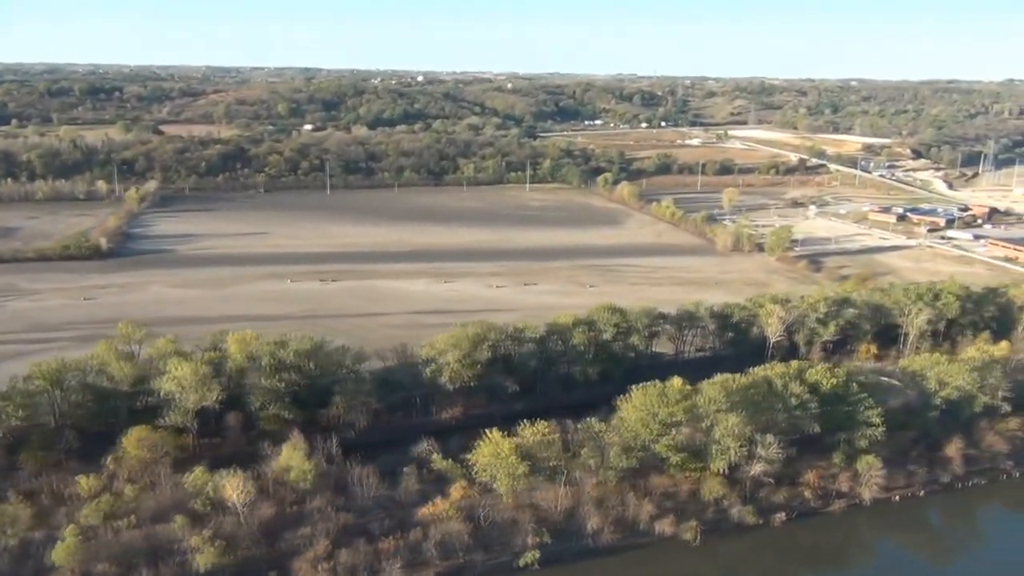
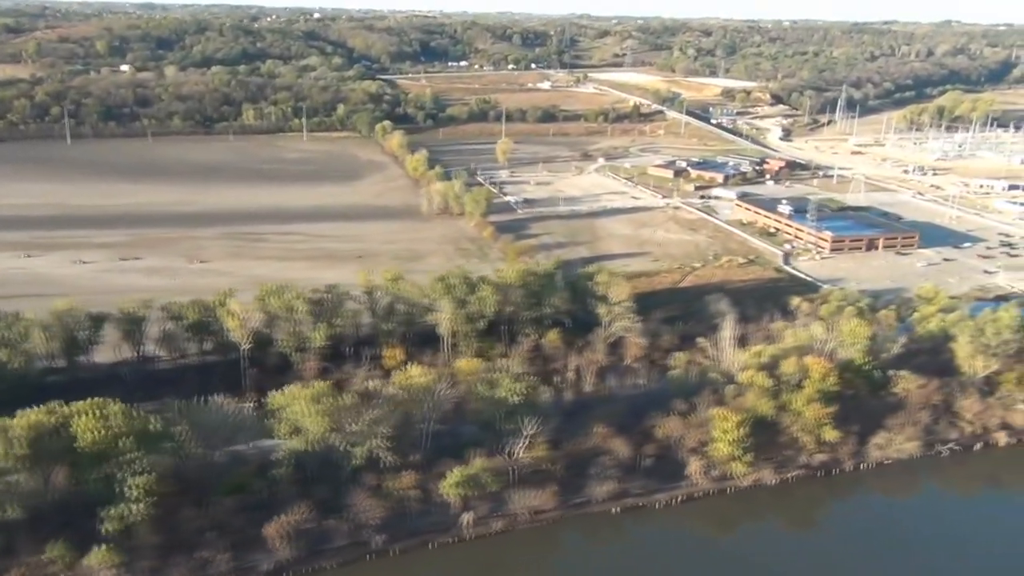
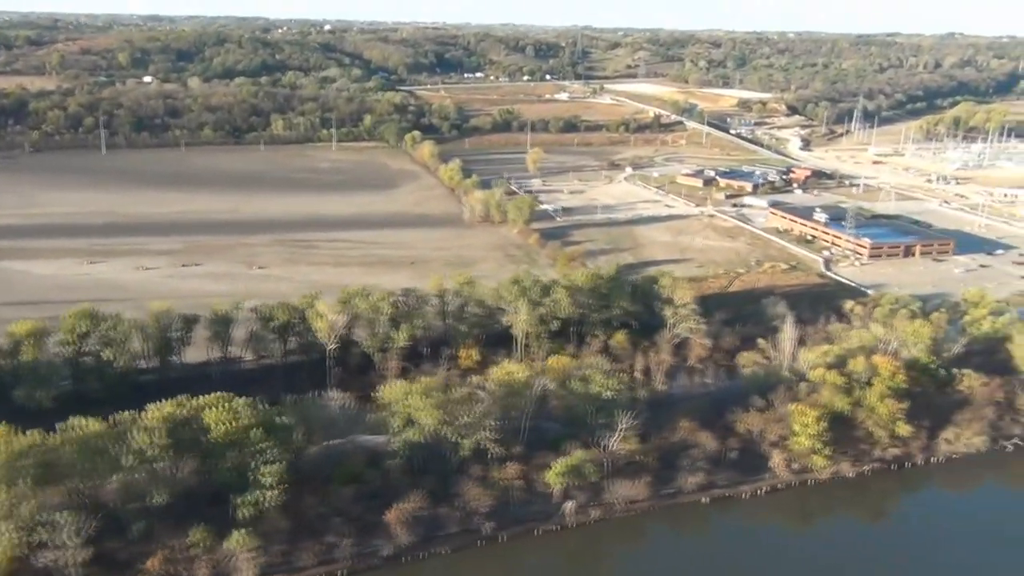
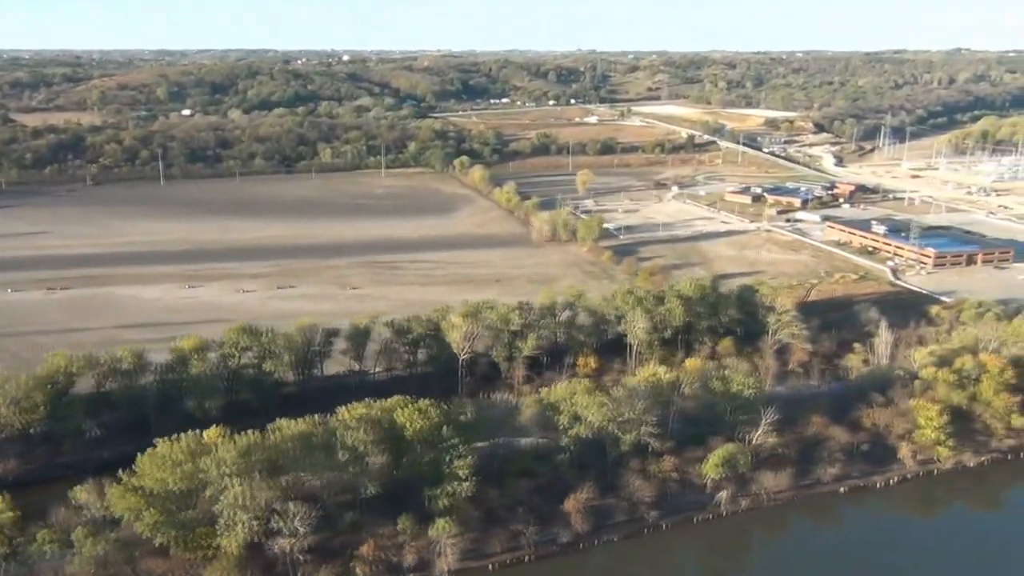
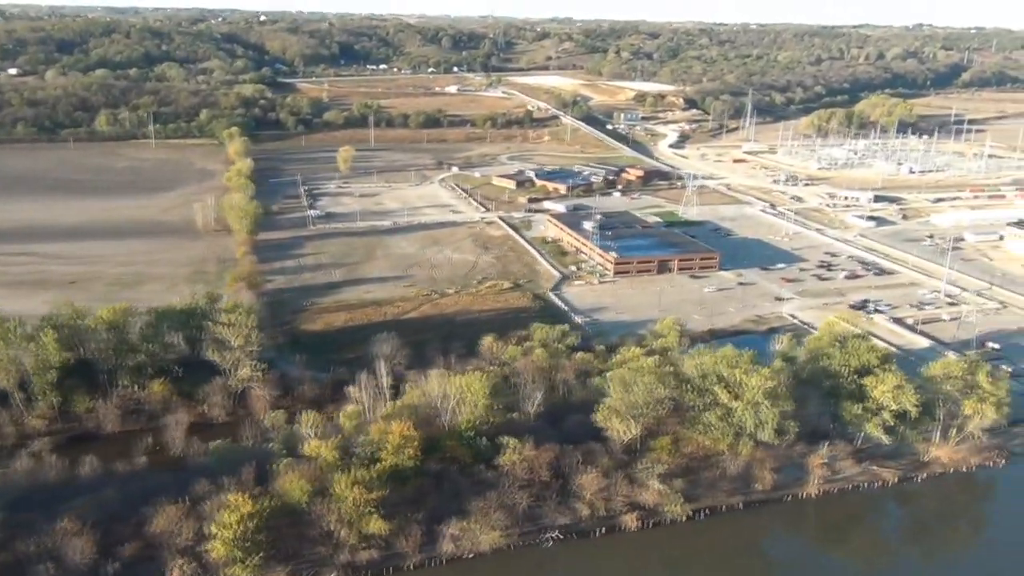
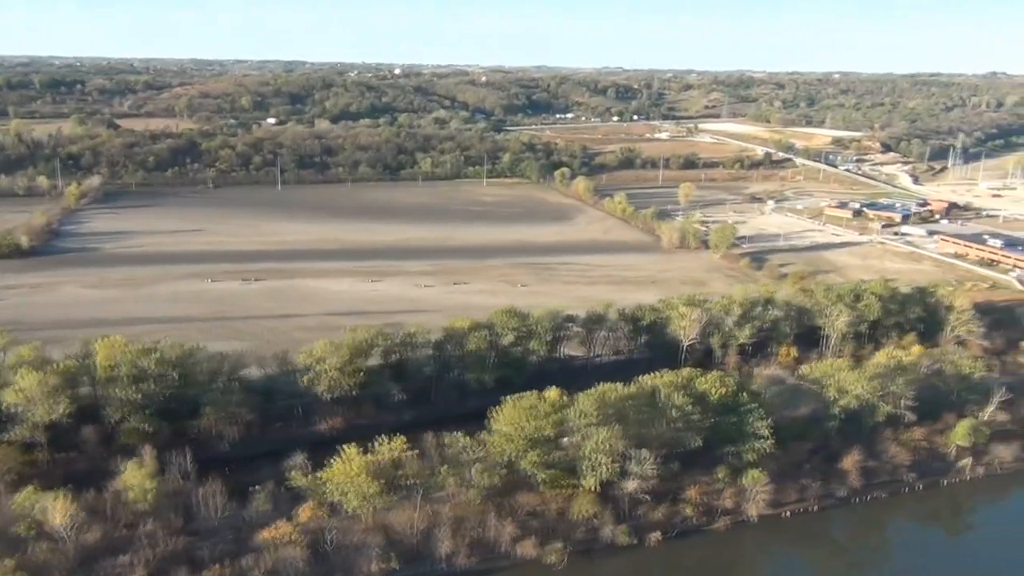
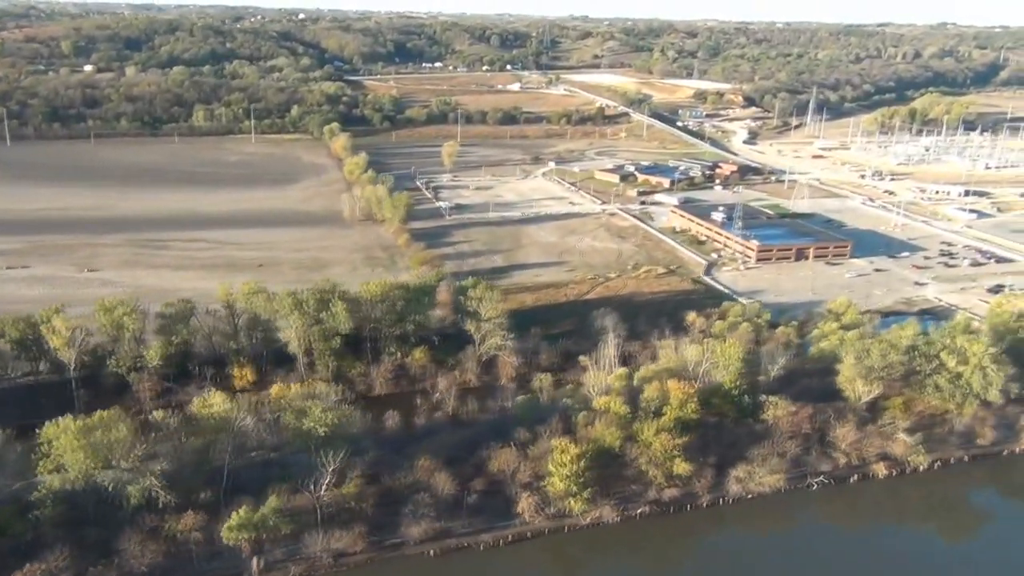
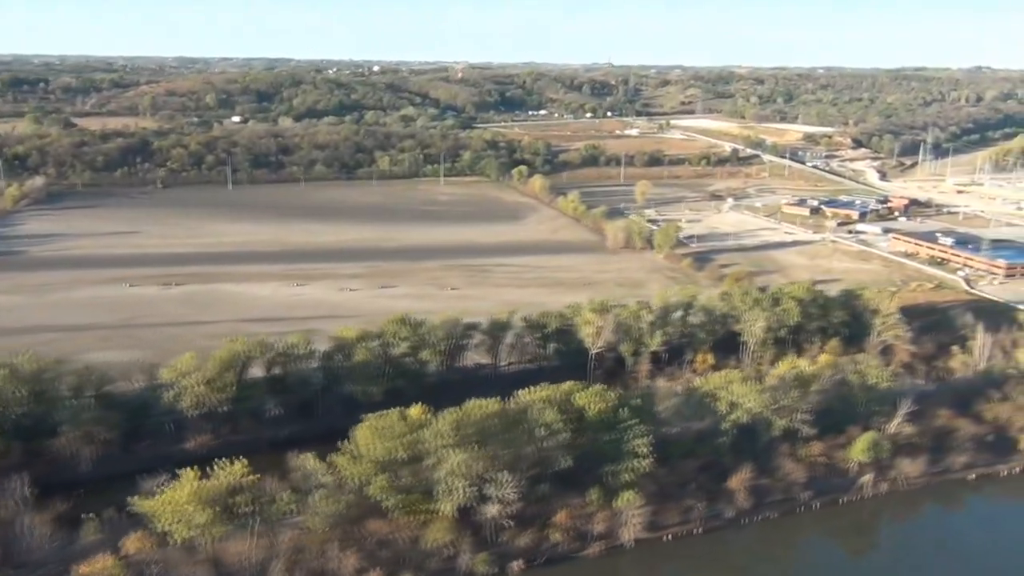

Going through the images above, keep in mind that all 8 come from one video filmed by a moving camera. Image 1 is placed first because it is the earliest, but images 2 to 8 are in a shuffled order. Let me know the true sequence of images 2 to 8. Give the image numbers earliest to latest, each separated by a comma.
6, 8, 4, 3, 2, 7, 5
